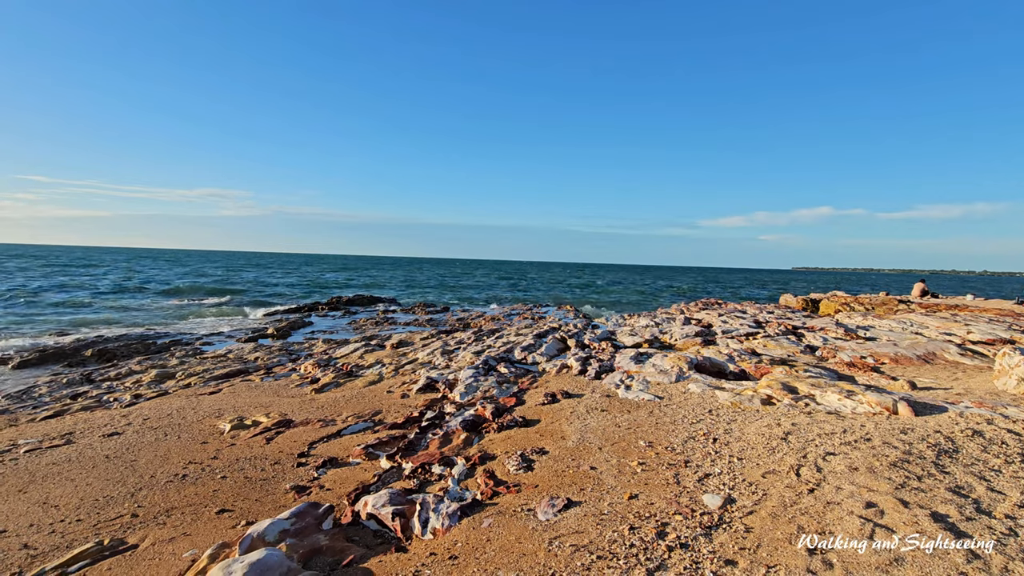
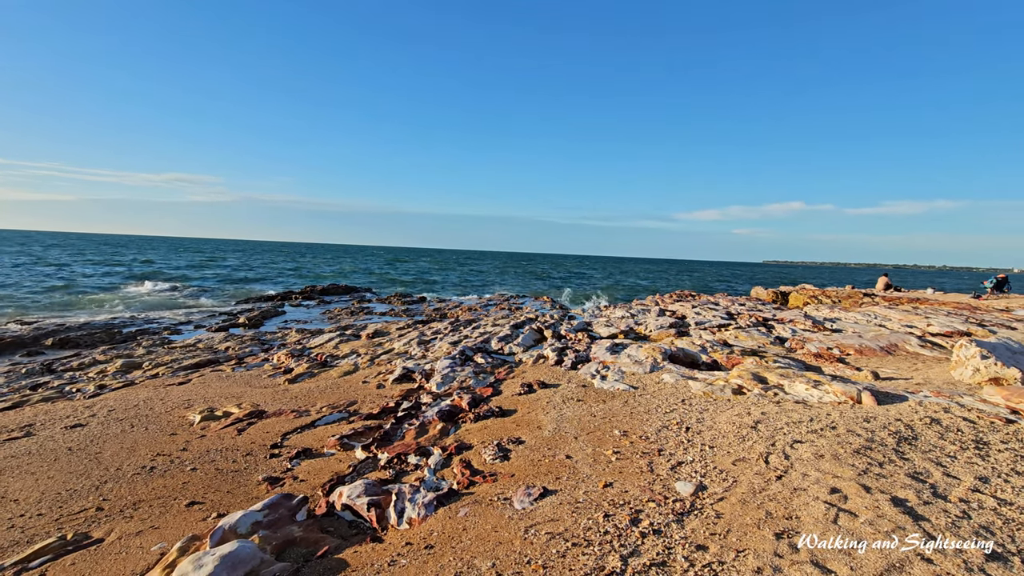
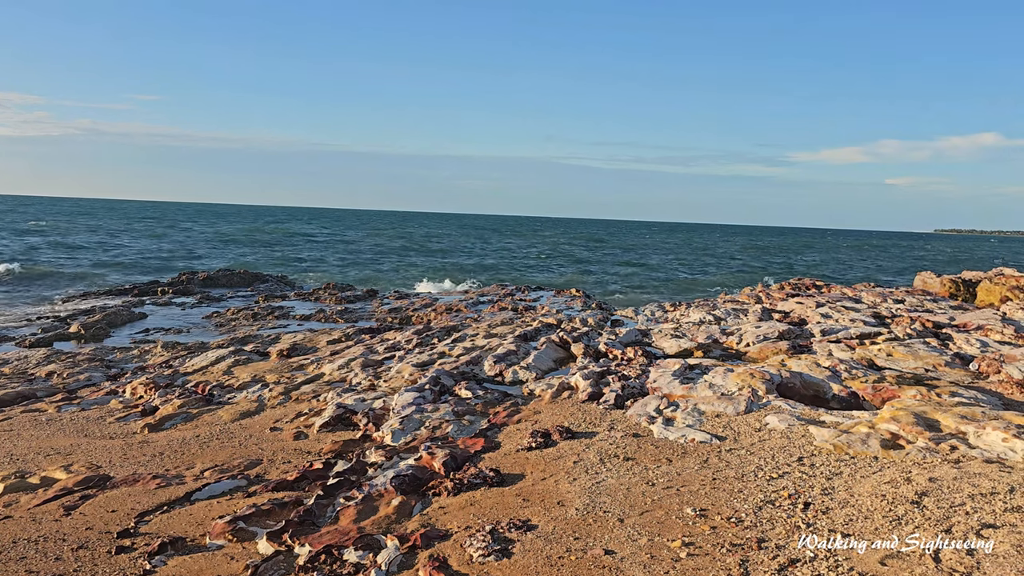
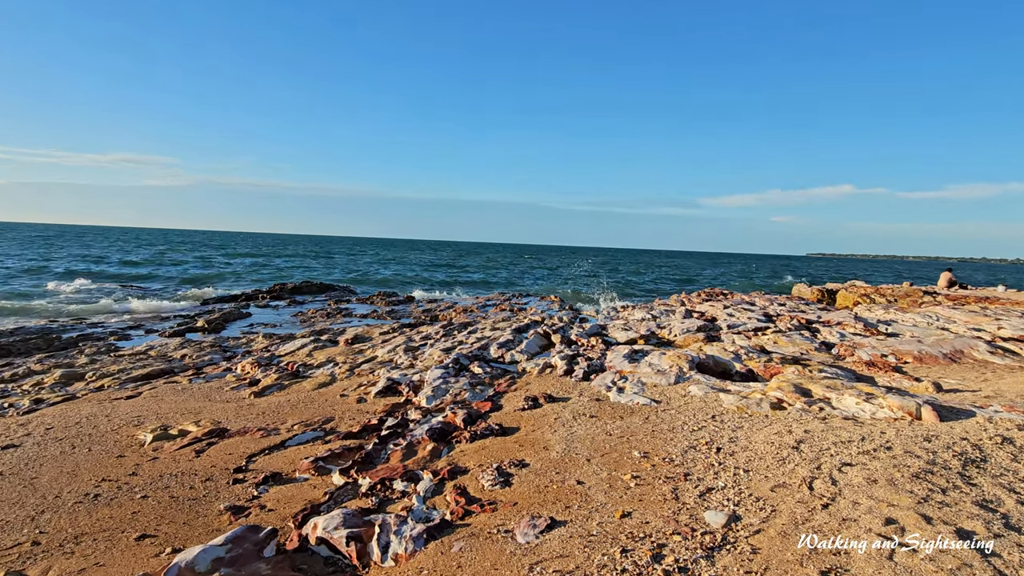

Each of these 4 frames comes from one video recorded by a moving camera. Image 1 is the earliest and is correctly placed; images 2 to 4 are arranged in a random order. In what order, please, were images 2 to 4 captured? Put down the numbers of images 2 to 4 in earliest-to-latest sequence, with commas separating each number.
2, 4, 3
